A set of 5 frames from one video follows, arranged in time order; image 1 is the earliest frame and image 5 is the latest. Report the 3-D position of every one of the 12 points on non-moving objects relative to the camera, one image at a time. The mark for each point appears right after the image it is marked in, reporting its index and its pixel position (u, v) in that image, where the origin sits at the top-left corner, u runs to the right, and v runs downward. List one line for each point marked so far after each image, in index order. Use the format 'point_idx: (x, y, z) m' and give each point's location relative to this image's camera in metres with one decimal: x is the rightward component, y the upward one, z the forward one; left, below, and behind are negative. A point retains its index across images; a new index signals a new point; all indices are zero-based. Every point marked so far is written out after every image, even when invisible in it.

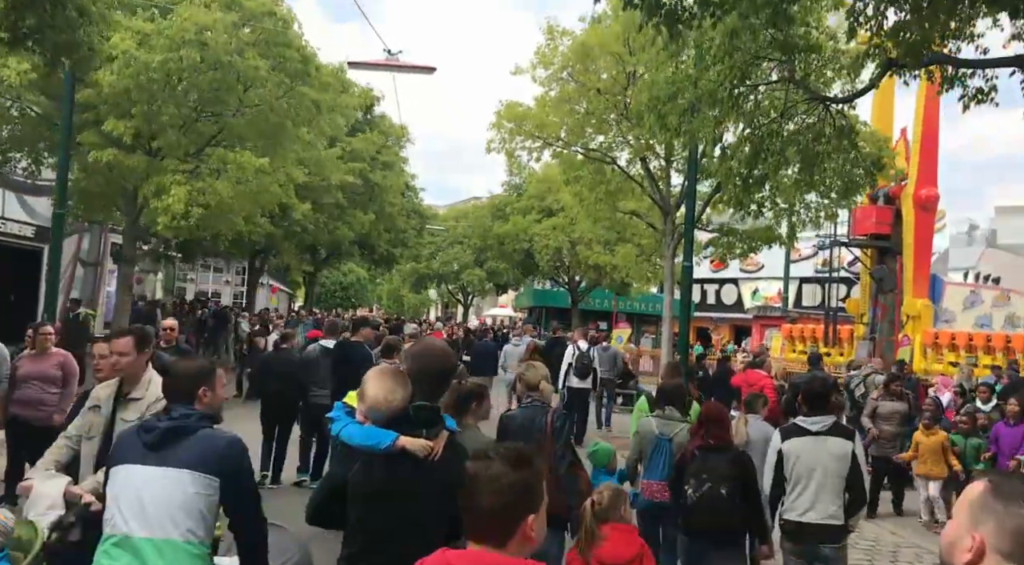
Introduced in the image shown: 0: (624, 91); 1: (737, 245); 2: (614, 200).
0: (+1.7, +2.9, +14.8) m
1: (+3.4, +0.6, +15.1) m
2: (+1.7, +1.4, +16.3) m
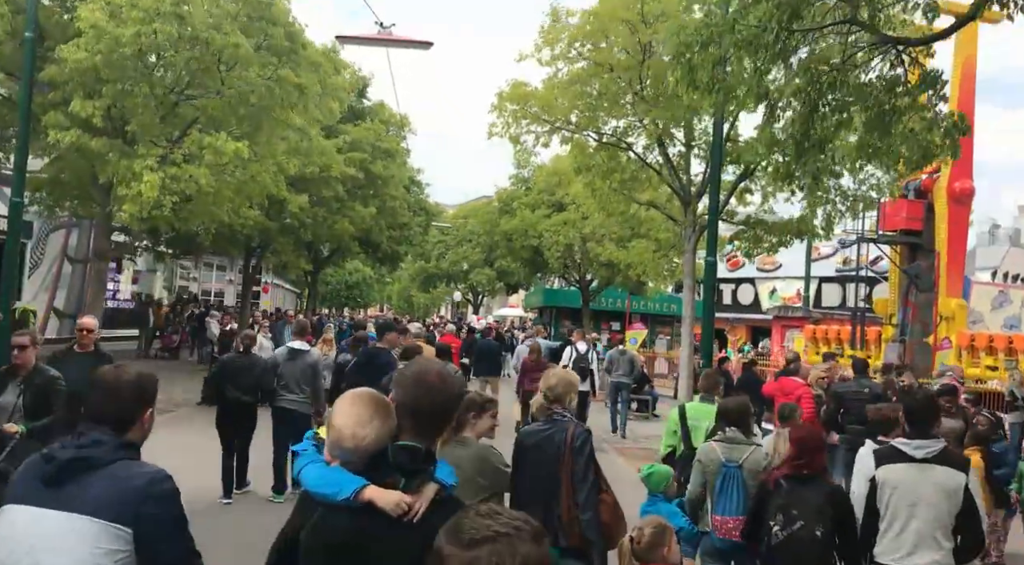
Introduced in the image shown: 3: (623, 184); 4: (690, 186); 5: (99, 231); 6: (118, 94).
0: (+1.7, +2.9, +13.4) m
1: (+3.5, +0.6, +13.7) m
2: (+1.8, +1.4, +14.9) m
3: (+1.7, +1.5, +14.9) m
4: (+2.5, +1.4, +13.8) m
5: (-6.6, +0.8, +16.0) m
6: (-5.3, +2.6, +13.4) m
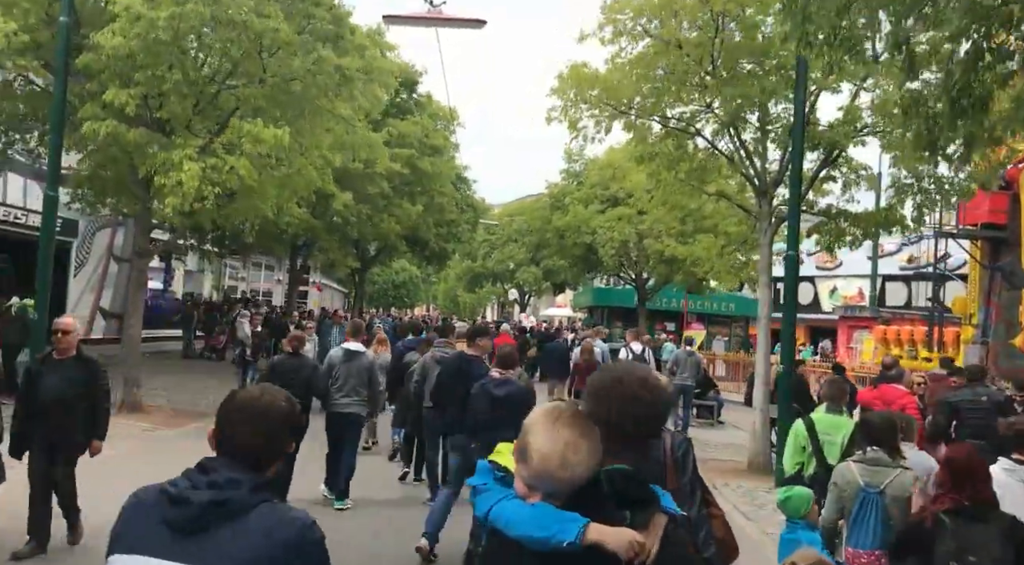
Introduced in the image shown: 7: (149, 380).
0: (+2.5, +3.0, +12.4) m
1: (+4.3, +0.6, +12.5) m
2: (+2.6, +1.5, +13.9) m
3: (+2.5, +1.5, +13.9) m
4: (+3.3, +1.4, +12.8) m
5: (-5.7, +0.9, +15.4) m
6: (-4.6, +2.6, +12.6) m
7: (-6.6, -1.8, +18.1) m
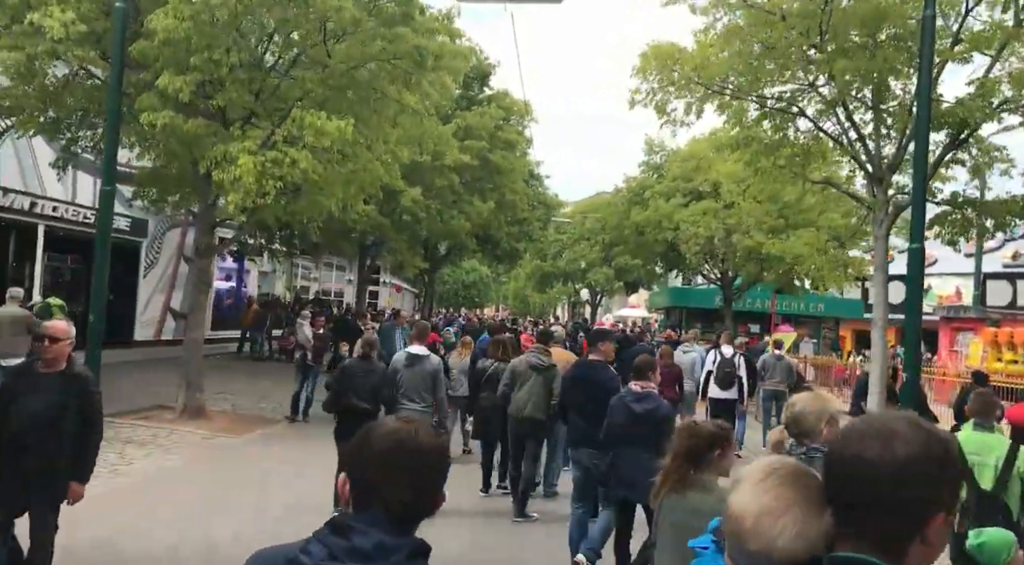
0: (+3.4, +3.0, +11.1) m
1: (+5.2, +0.7, +11.1) m
2: (+3.7, +1.5, +12.6) m
3: (+3.6, +1.6, +12.6) m
4: (+4.3, +1.4, +11.4) m
5: (-4.6, +0.9, +14.6) m
6: (-3.6, +2.6, +11.9) m
7: (-5.3, -1.8, +17.5) m
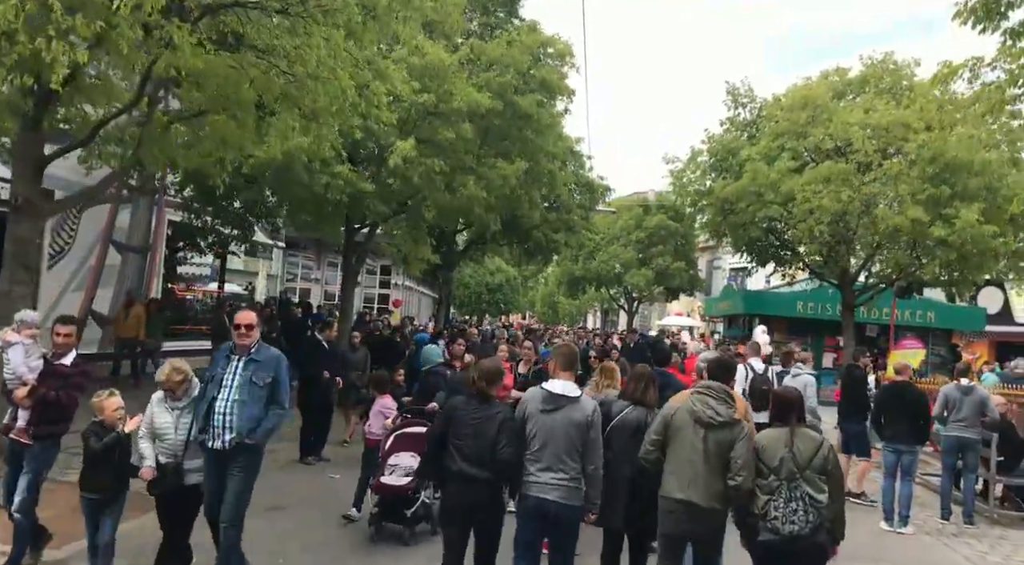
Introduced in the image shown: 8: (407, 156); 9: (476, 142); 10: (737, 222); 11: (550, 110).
0: (+3.8, +3.1, +4.7) m
1: (+5.6, +0.8, +4.7) m
2: (+4.0, +1.6, +6.2) m
3: (+3.9, +1.7, +6.2) m
4: (+4.6, +1.5, +5.0) m
5: (-4.1, +1.0, +8.4) m
6: (-3.2, +2.8, +5.6) m
7: (-4.8, -1.7, +11.3) m
8: (-1.5, +1.8, +14.3) m
9: (-0.6, +2.2, +16.0) m
10: (+4.1, +1.1, +18.4) m
11: (+0.7, +3.1, +18.0) m
